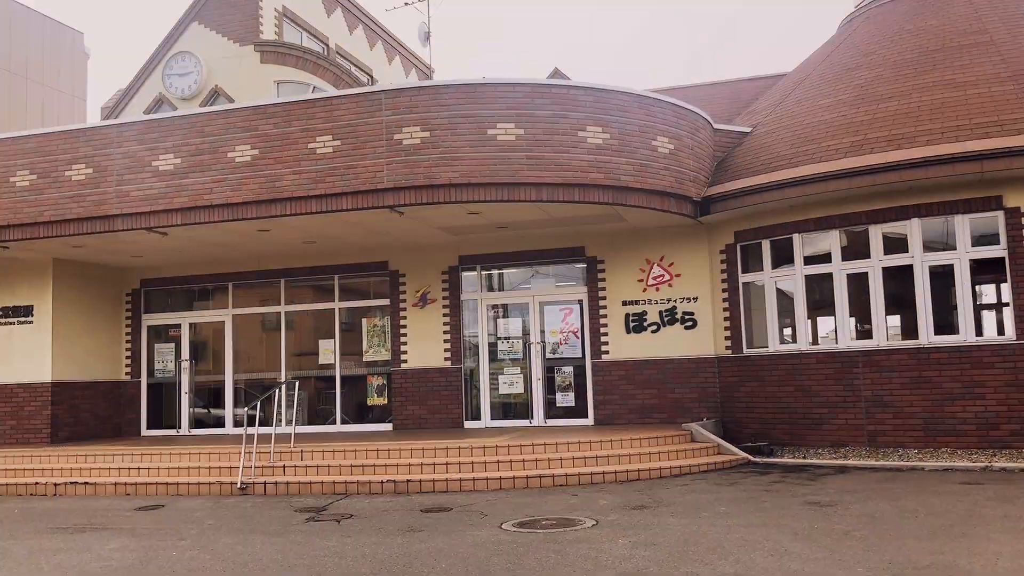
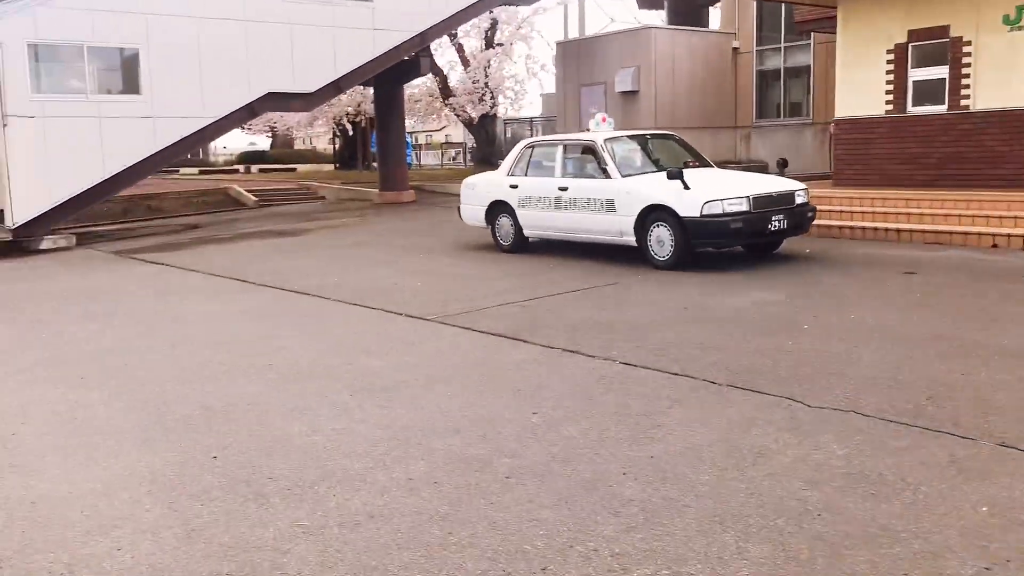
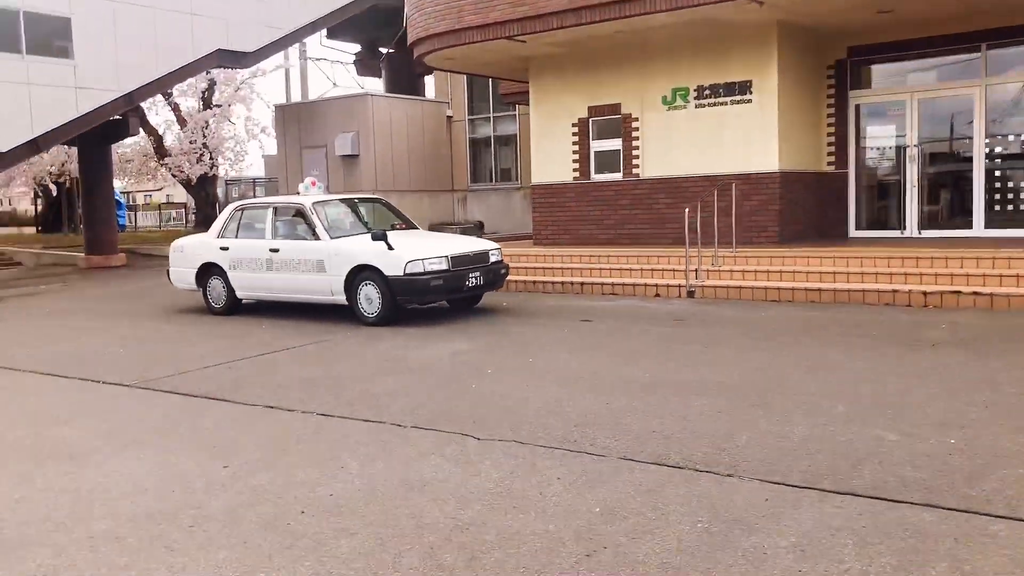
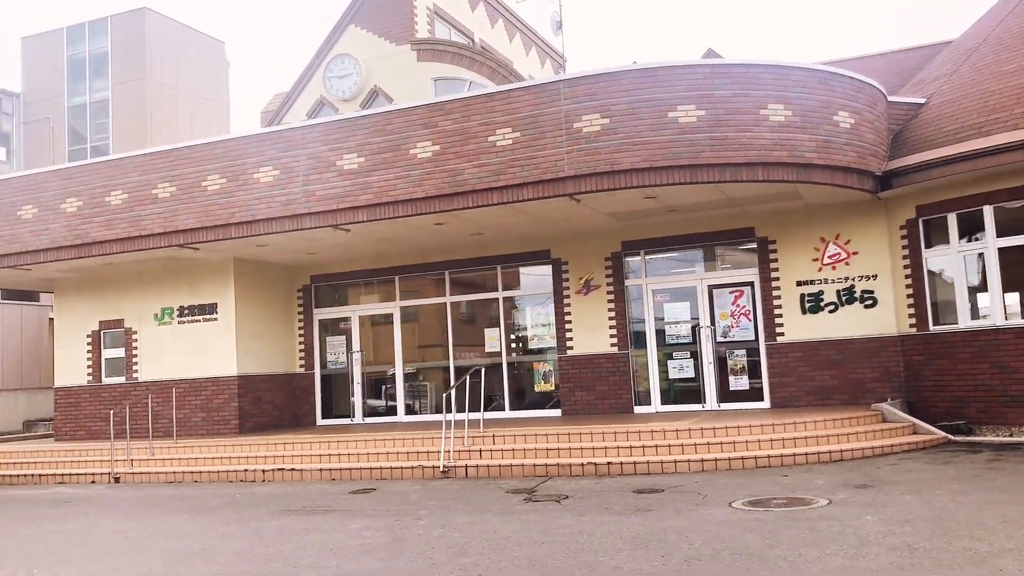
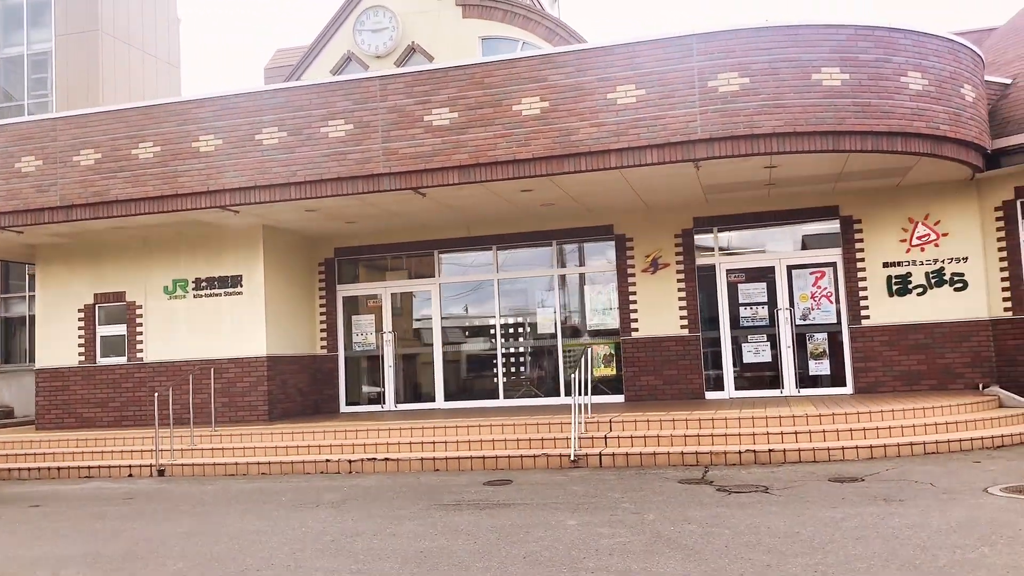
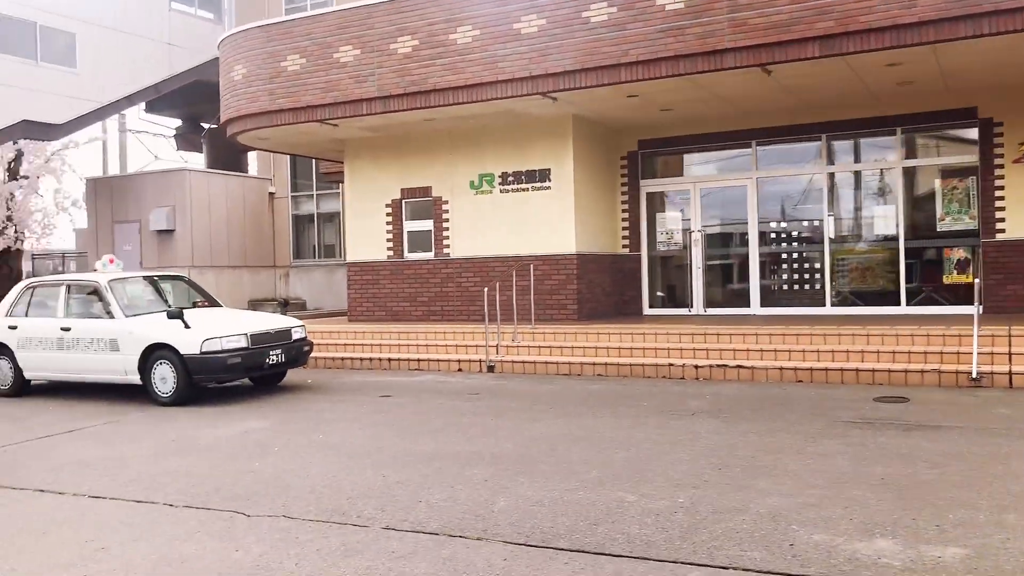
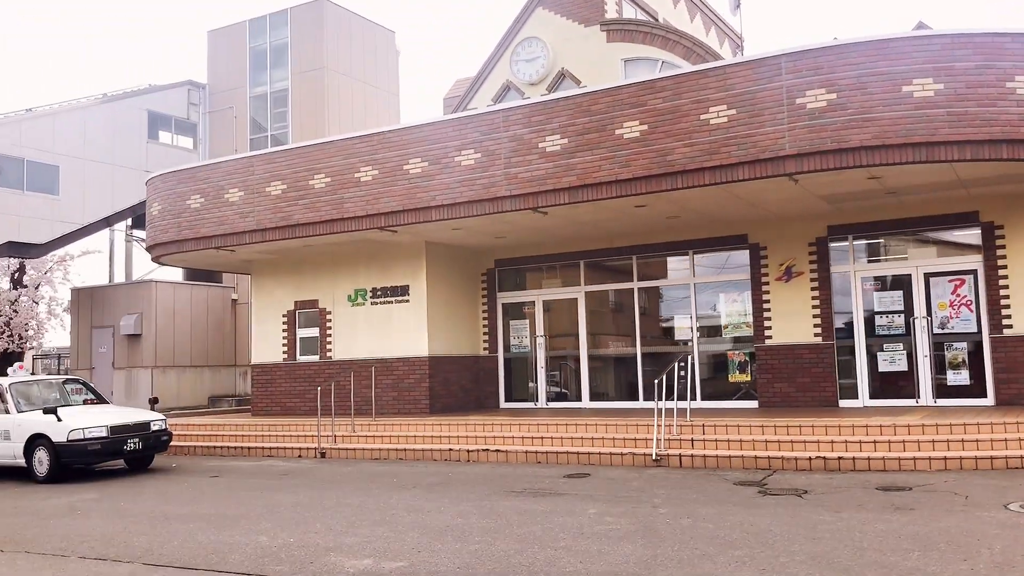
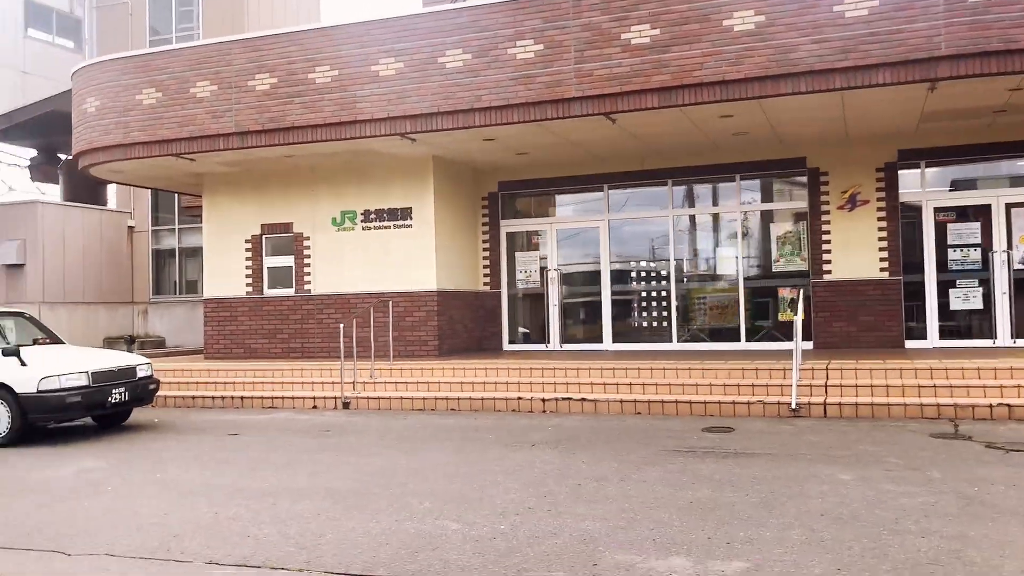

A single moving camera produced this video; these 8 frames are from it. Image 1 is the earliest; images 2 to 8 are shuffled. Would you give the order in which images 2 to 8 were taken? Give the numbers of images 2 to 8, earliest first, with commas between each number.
4, 7, 5, 8, 6, 3, 2
